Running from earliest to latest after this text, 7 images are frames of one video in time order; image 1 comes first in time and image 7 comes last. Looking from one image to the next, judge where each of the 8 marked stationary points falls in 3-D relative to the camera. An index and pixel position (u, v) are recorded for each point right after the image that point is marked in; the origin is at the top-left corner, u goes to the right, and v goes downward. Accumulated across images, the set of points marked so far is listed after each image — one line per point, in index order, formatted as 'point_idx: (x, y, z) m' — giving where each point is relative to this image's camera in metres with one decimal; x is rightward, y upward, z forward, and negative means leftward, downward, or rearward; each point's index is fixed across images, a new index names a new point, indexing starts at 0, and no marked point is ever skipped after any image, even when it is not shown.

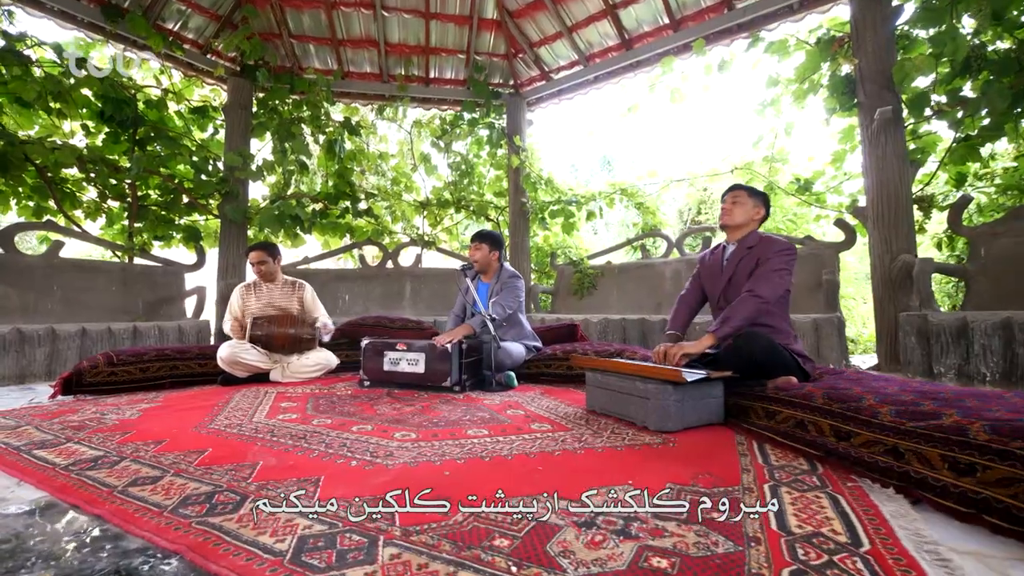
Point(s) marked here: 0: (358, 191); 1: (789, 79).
0: (-1.7, +1.0, +5.0) m
1: (+2.3, +1.8, +3.9) m
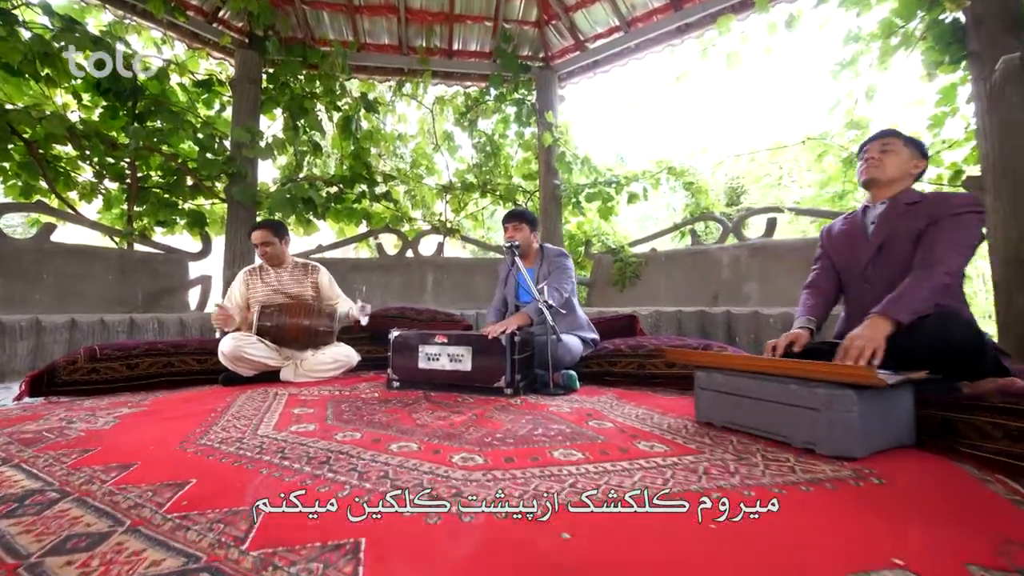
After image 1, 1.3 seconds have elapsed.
0: (-1.3, +1.1, +4.5) m
1: (+2.6, +1.9, +3.4) m
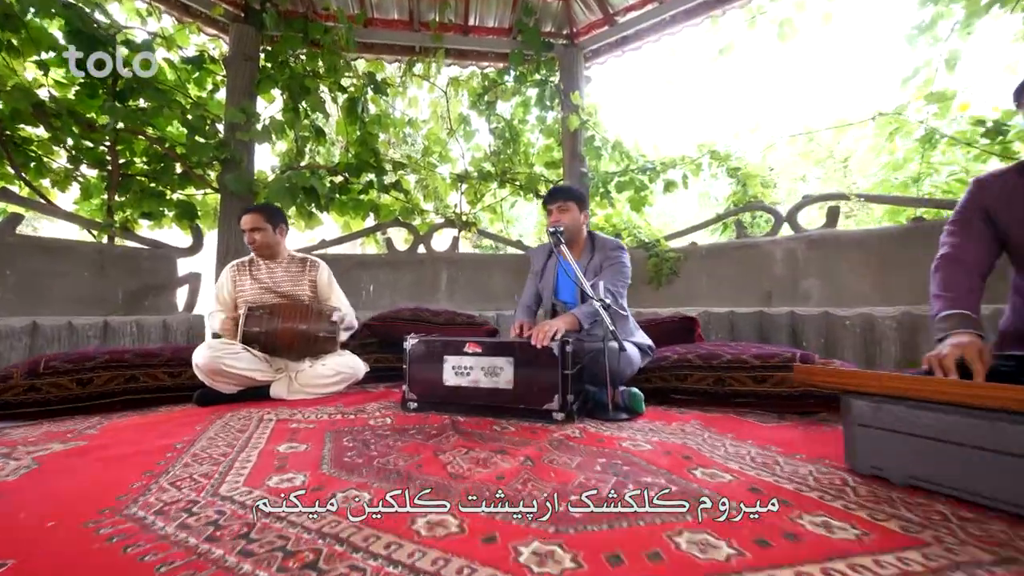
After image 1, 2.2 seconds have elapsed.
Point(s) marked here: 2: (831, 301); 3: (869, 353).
0: (-1.1, +1.1, +4.1) m
1: (+2.8, +1.9, +3.0) m
2: (+2.1, -0.1, +3.1) m
3: (+2.1, -0.4, +2.6) m
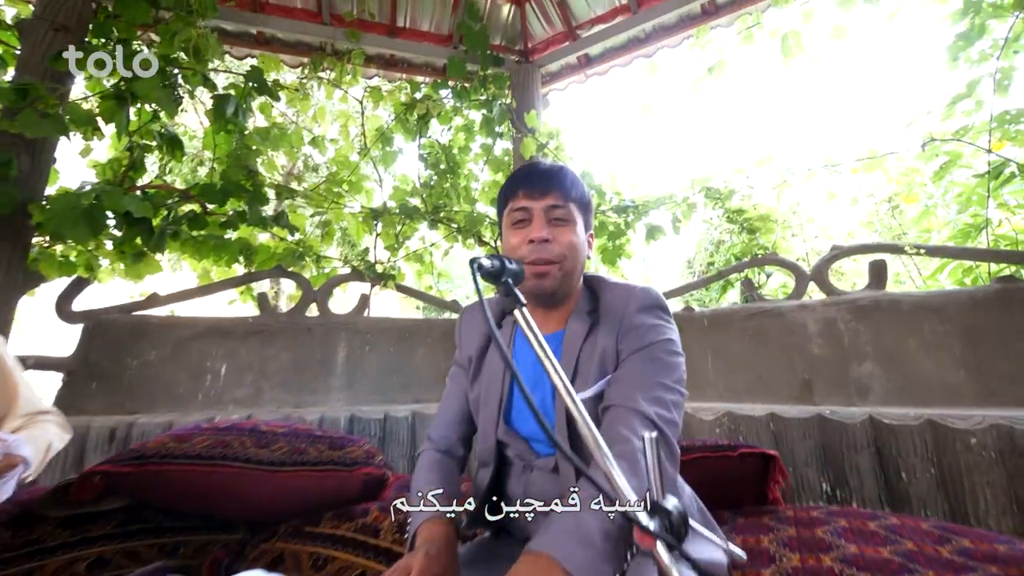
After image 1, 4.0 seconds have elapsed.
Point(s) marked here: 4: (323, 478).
0: (-1.6, +0.7, +3.0) m
1: (+2.5, +1.5, +2.4) m
2: (+1.8, -0.5, +2.2) m
3: (+1.8, -0.7, +1.6) m
4: (-0.5, -0.5, +1.4) m
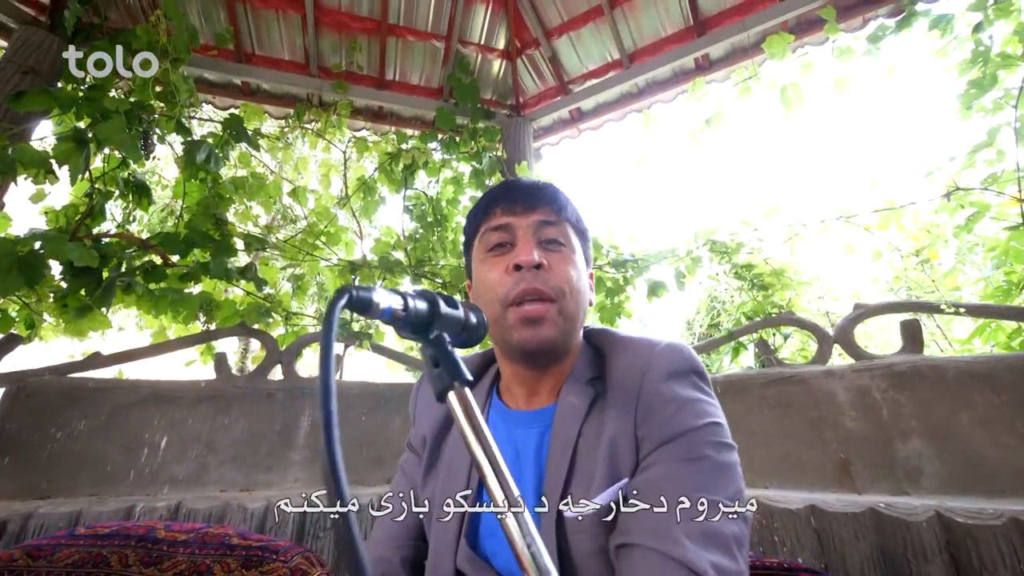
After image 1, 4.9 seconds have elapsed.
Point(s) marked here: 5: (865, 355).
0: (-1.6, +0.3, +2.7) m
1: (+2.4, +1.1, +2.3) m
2: (+1.7, -0.8, +1.8) m
3: (+1.7, -0.9, +1.3) m
4: (-0.6, -0.7, +1.0) m
5: (+1.6, -0.3, +2.1) m
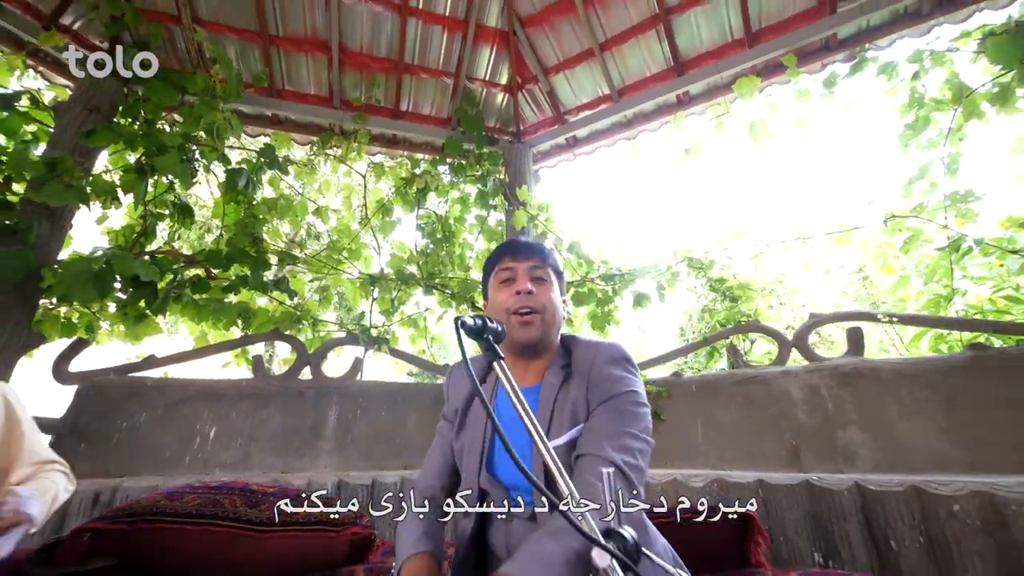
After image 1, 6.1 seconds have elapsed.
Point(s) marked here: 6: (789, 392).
0: (-1.6, +0.2, +3.1) m
1: (+2.4, +1.1, +2.7) m
2: (+1.7, -0.8, +2.2) m
3: (+1.7, -1.0, +1.6) m
4: (-0.6, -0.7, +1.4) m
5: (+1.6, -0.4, +2.5) m
6: (+1.4, -0.5, +2.4) m
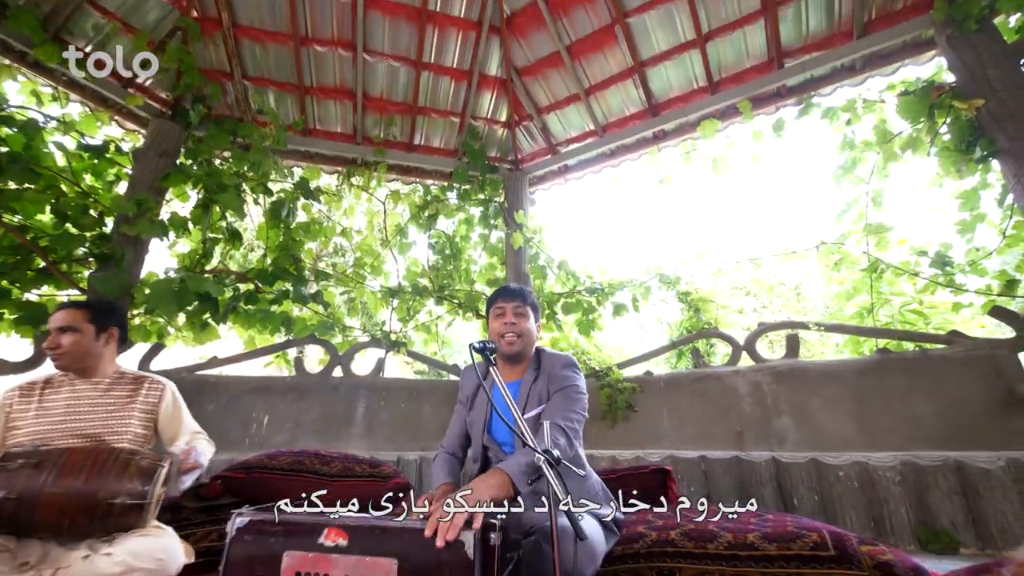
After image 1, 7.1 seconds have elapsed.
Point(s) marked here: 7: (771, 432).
0: (-1.6, +0.1, +3.7) m
1: (+2.4, +1.0, +3.2) m
2: (+1.7, -0.9, +2.7) m
3: (+1.7, -1.0, +2.1) m
4: (-0.6, -0.8, +1.9) m
5: (+1.6, -0.5, +3.0) m
6: (+1.4, -0.6, +3.0) m
7: (+1.6, -0.9, +2.8) m
